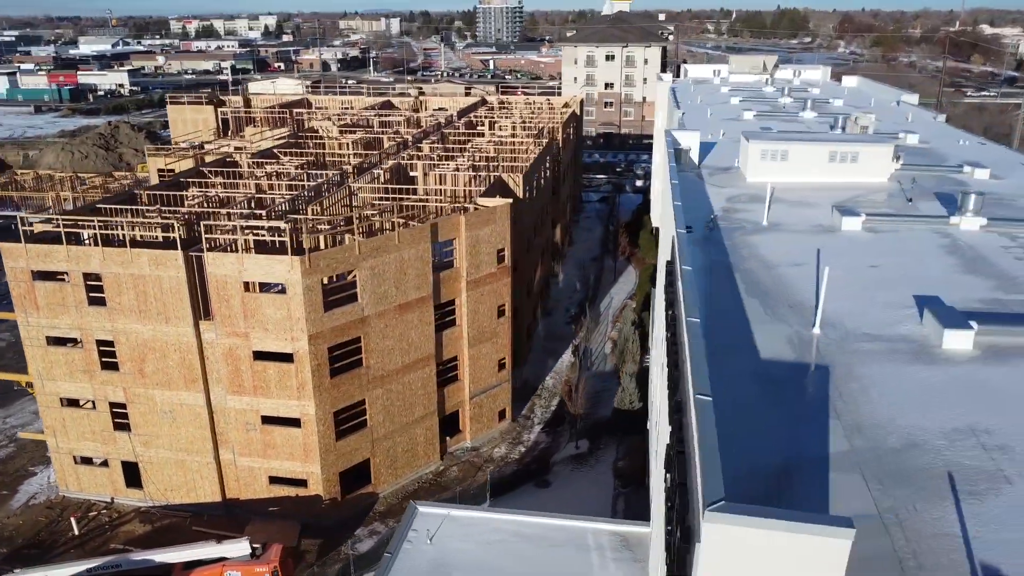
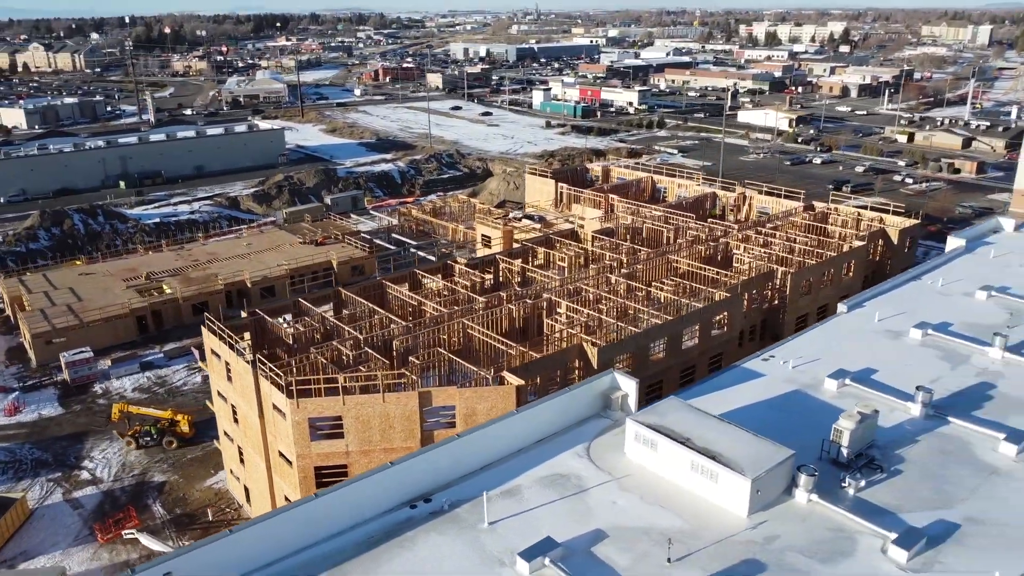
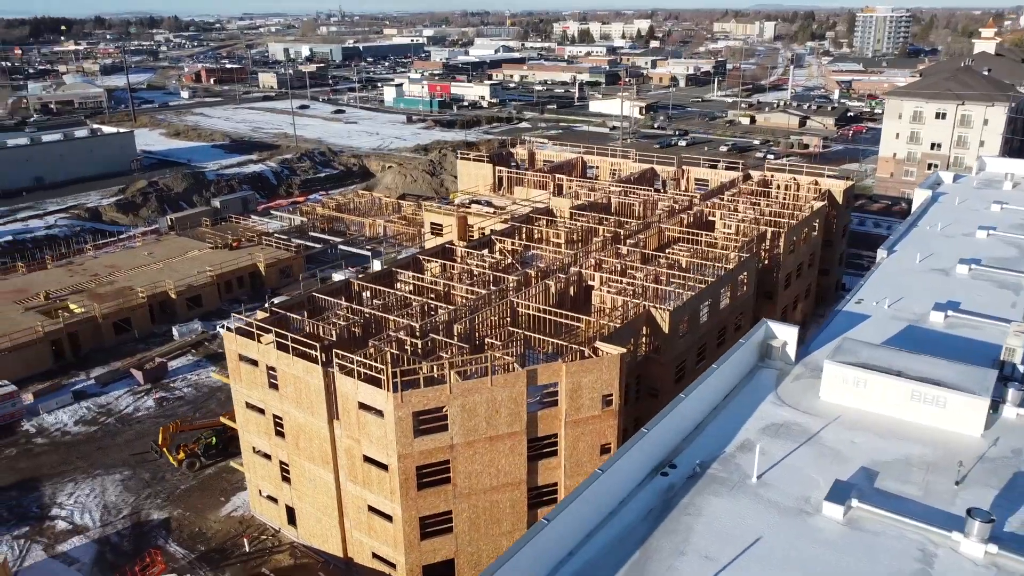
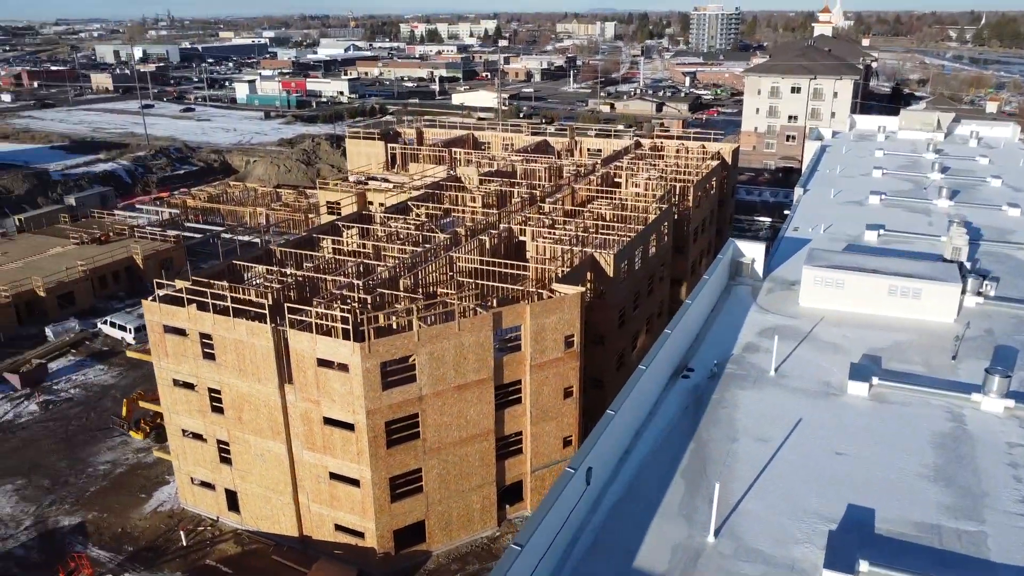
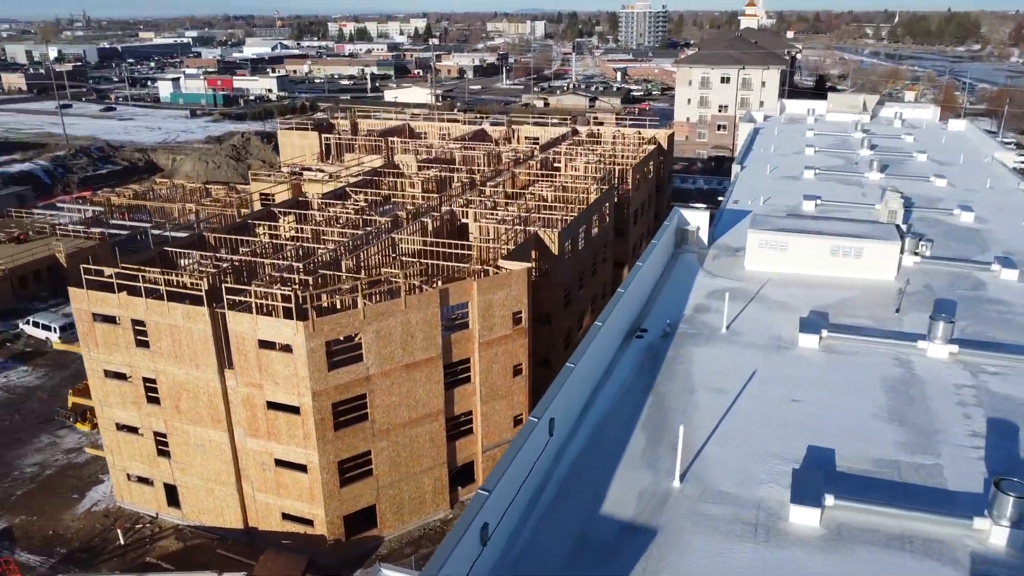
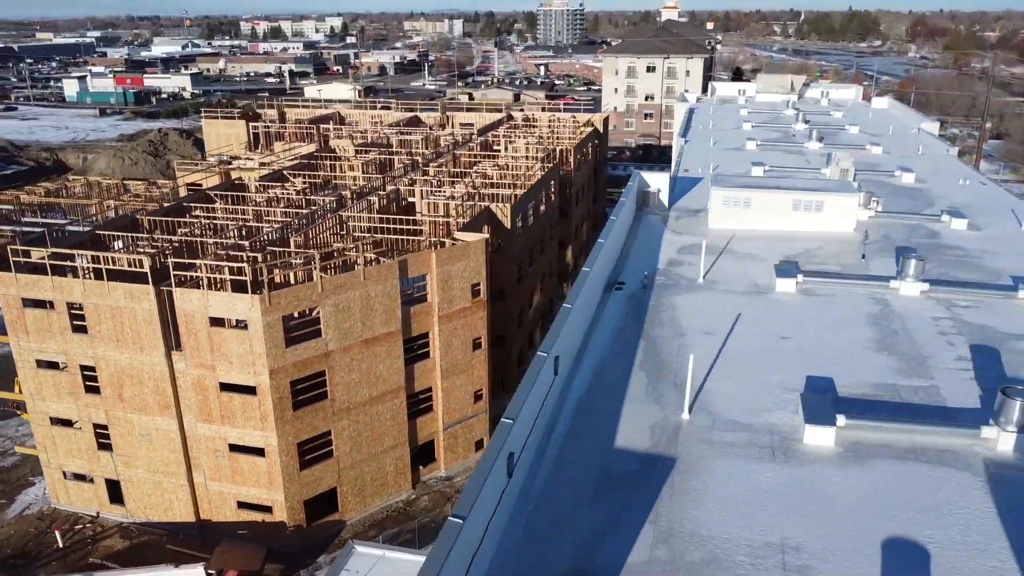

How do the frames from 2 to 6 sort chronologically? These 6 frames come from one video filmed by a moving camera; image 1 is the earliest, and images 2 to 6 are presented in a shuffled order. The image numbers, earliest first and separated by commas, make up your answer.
6, 5, 4, 3, 2
